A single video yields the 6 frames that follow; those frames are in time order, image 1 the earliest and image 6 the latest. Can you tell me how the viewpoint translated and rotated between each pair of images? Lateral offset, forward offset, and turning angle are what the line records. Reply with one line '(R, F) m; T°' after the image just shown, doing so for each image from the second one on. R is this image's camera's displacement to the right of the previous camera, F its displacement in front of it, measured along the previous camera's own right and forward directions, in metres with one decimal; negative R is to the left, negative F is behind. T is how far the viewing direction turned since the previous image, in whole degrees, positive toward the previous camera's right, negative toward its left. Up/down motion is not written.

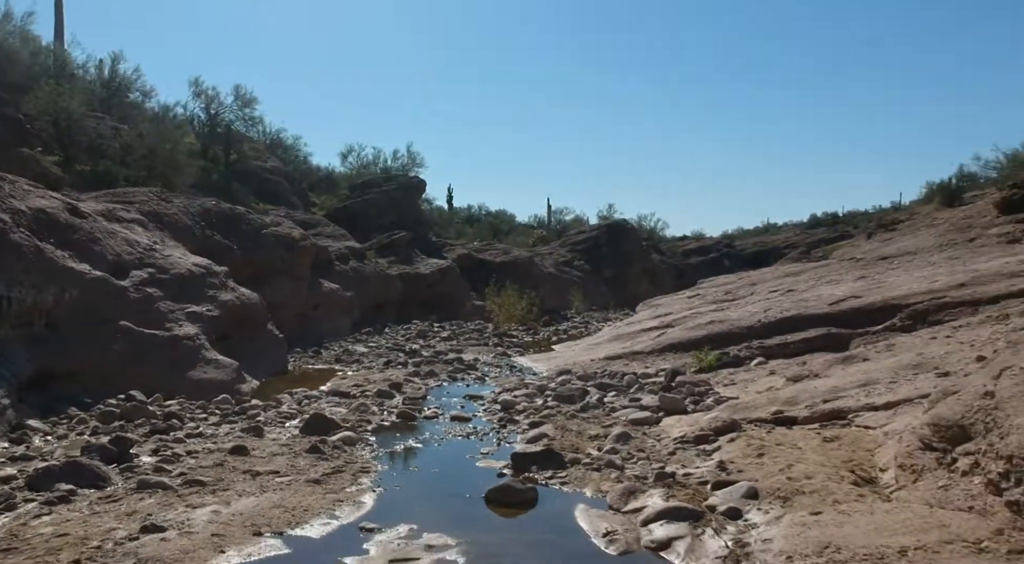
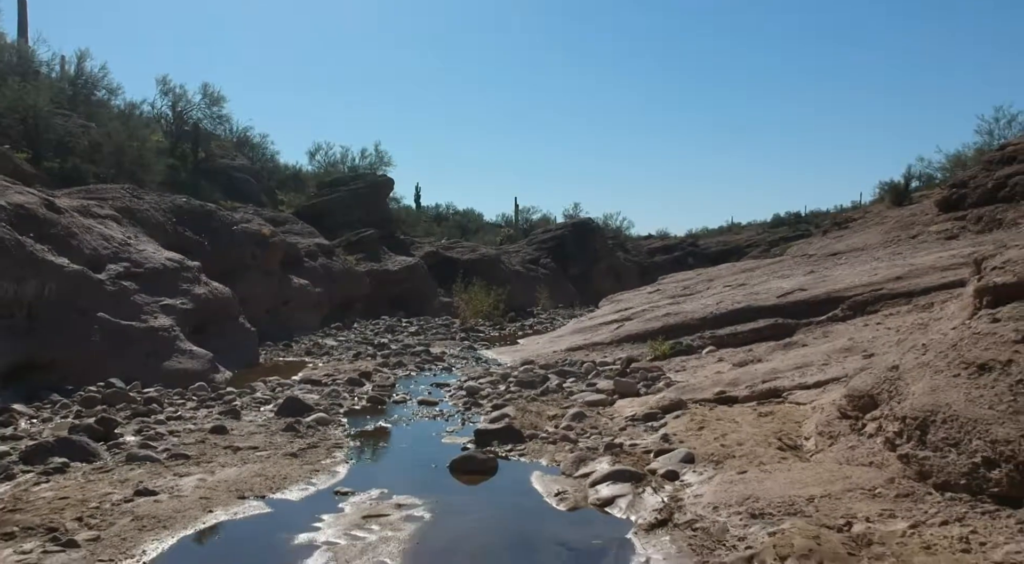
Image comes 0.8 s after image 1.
(0.0, -0.5) m; +2°
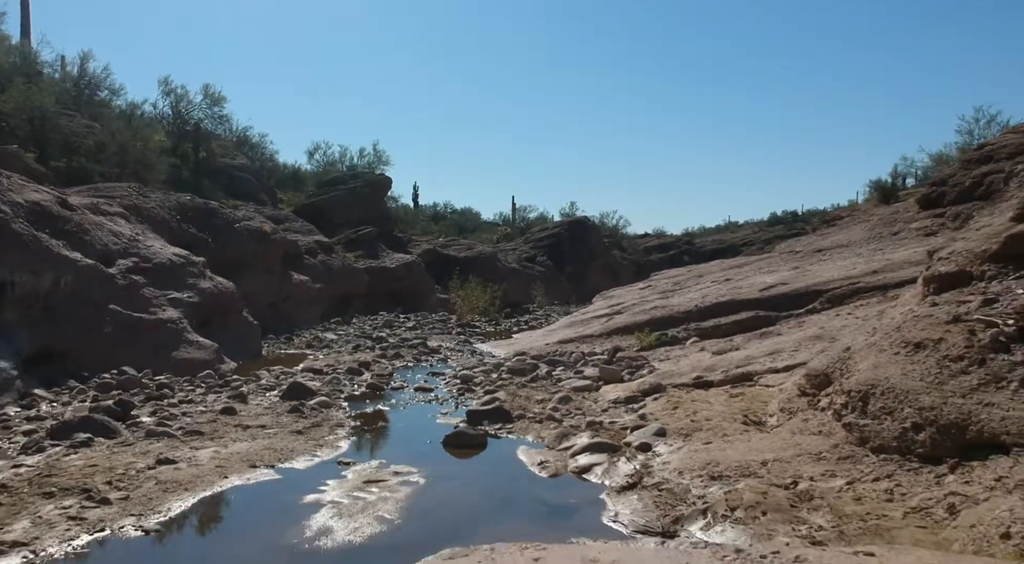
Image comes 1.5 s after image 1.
(+0.1, -0.5) m; 0°
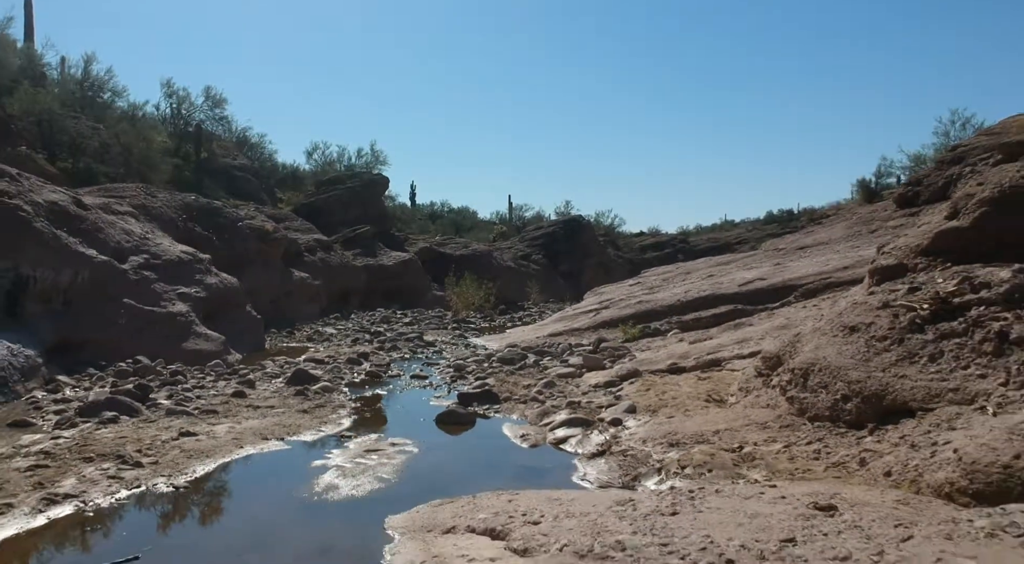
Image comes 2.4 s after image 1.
(+0.1, -0.7) m; 0°
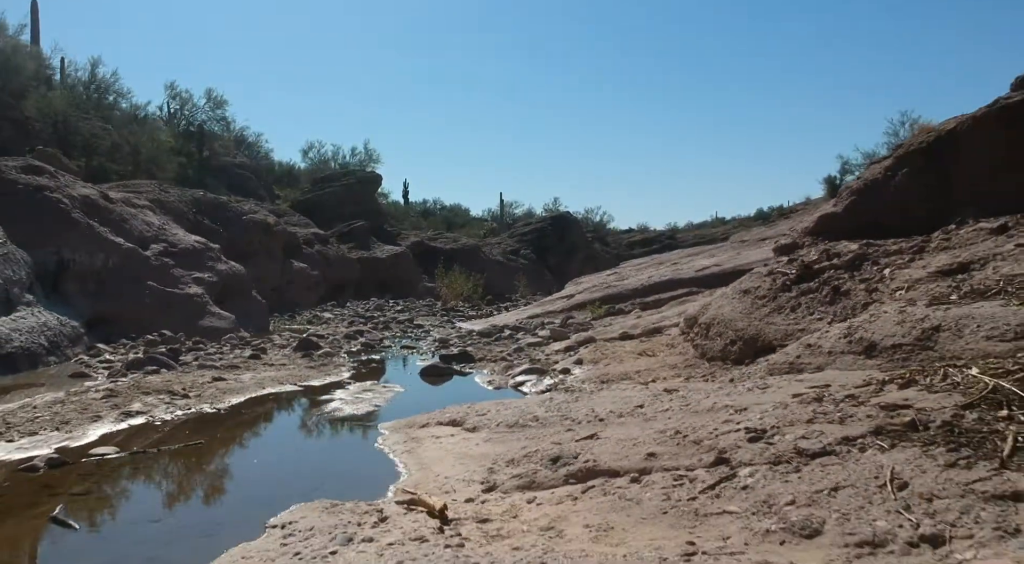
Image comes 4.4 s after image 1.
(+0.3, -1.5) m; 0°
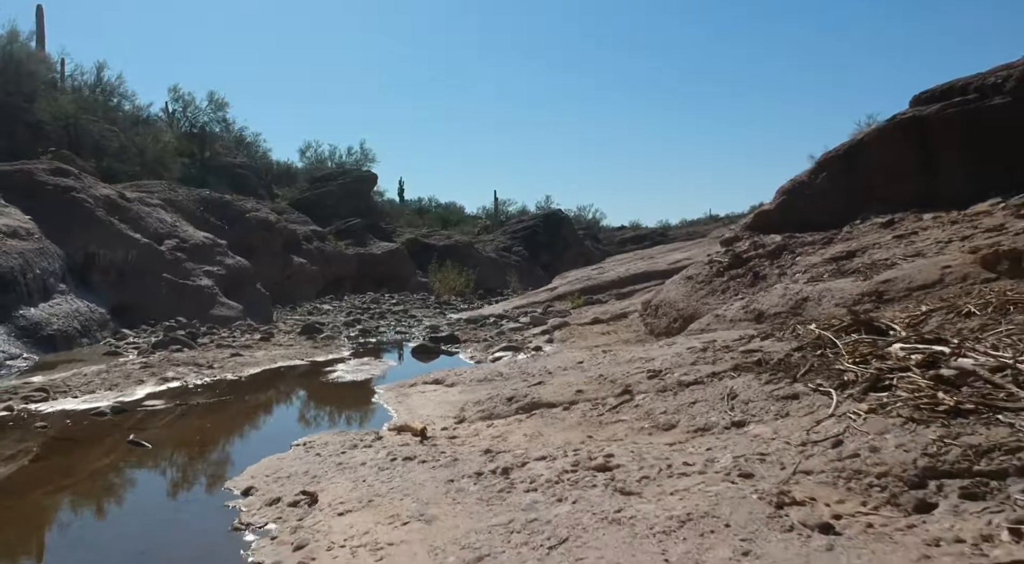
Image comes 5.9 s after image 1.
(+0.2, -1.2) m; 0°
